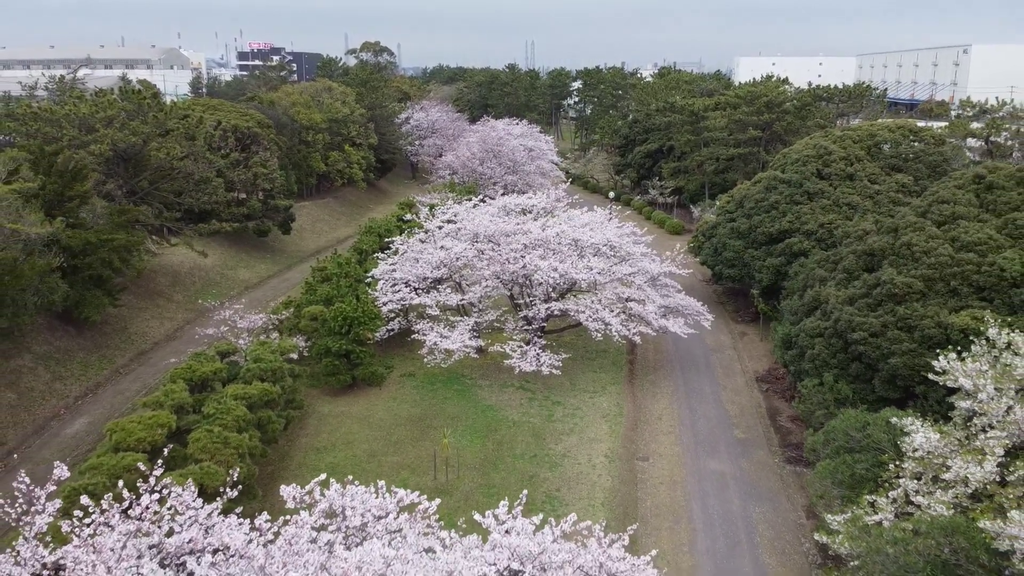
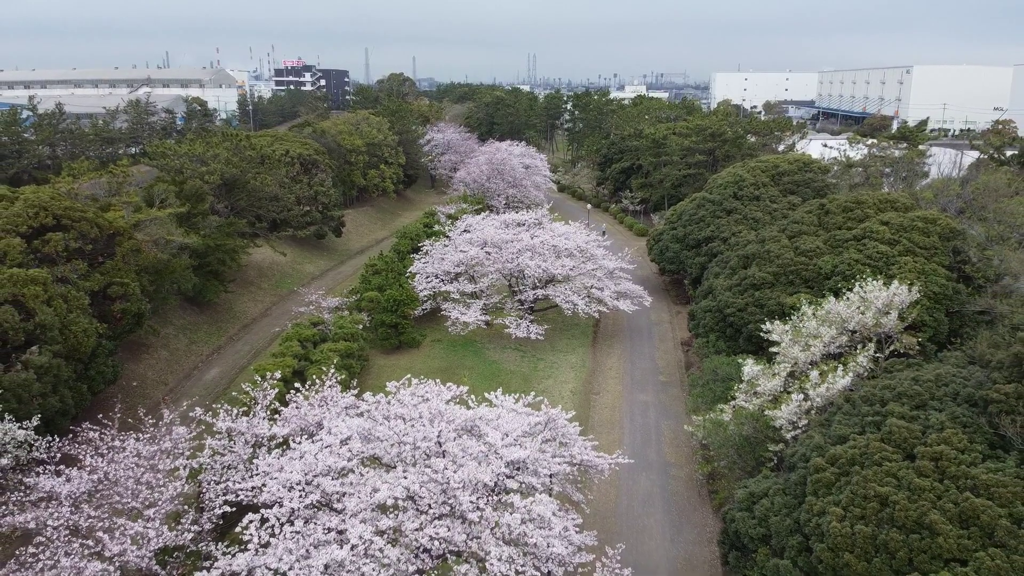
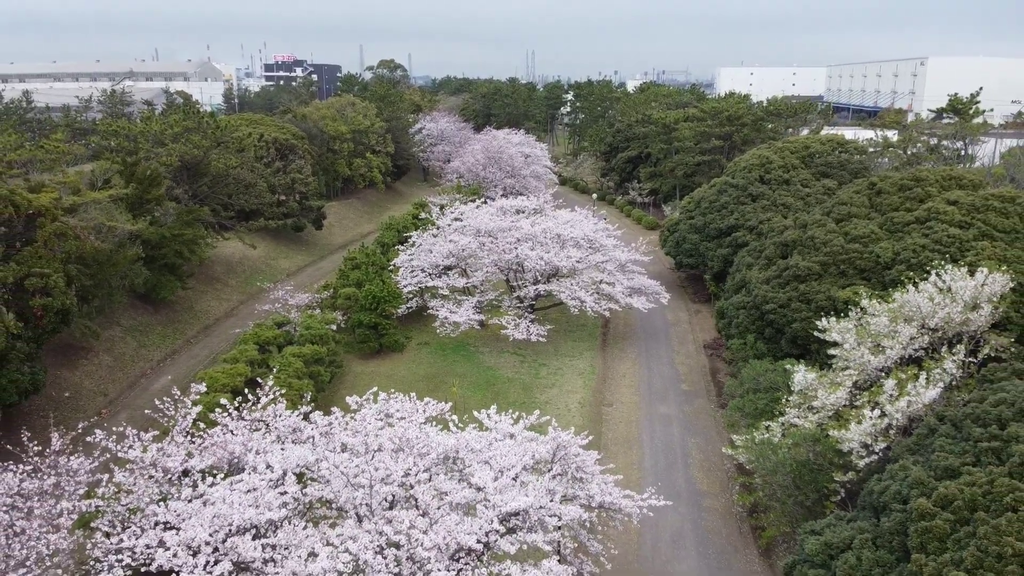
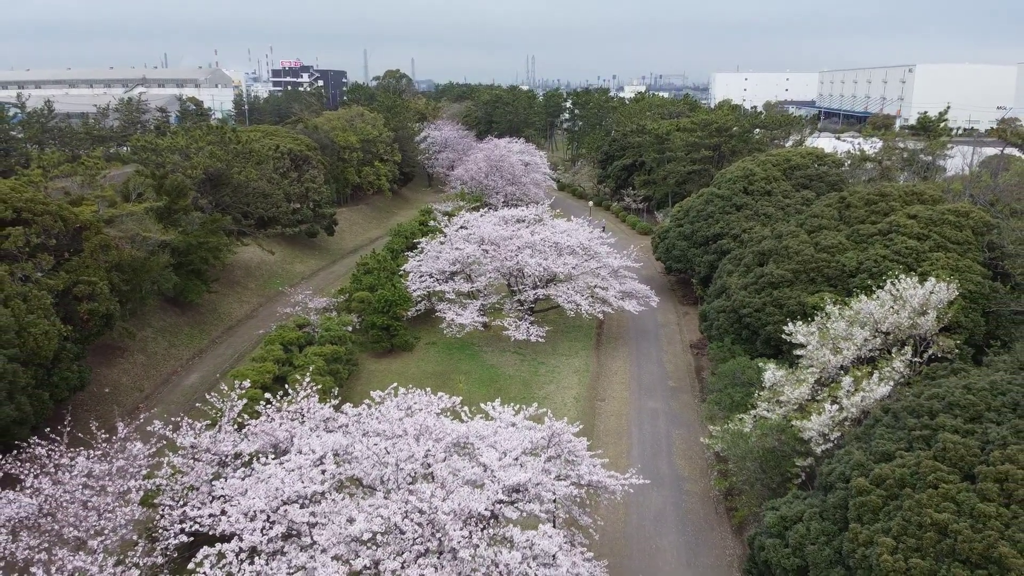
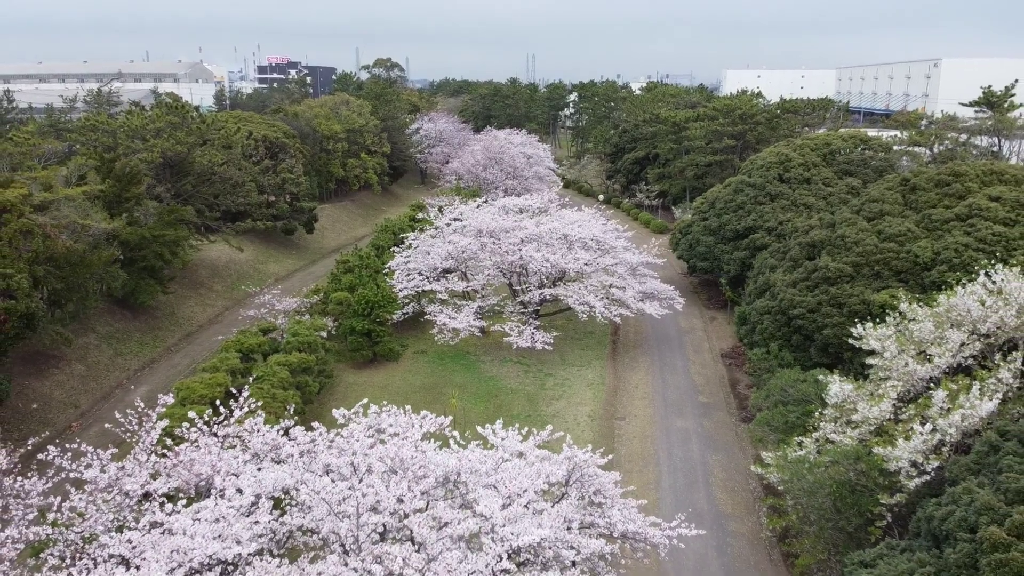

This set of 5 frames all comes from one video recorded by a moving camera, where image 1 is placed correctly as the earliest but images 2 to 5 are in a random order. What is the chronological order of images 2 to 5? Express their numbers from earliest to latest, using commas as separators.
5, 3, 4, 2
